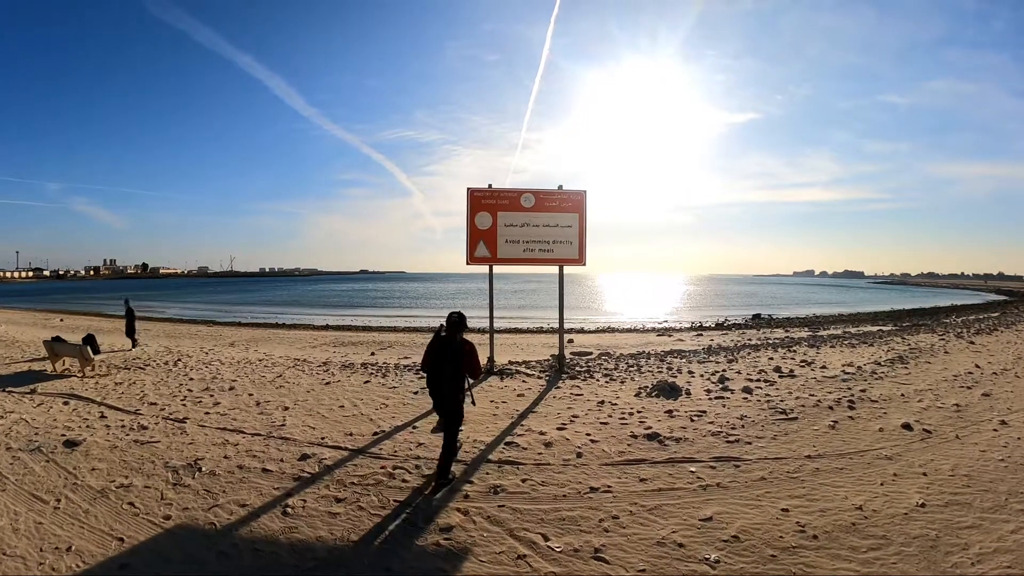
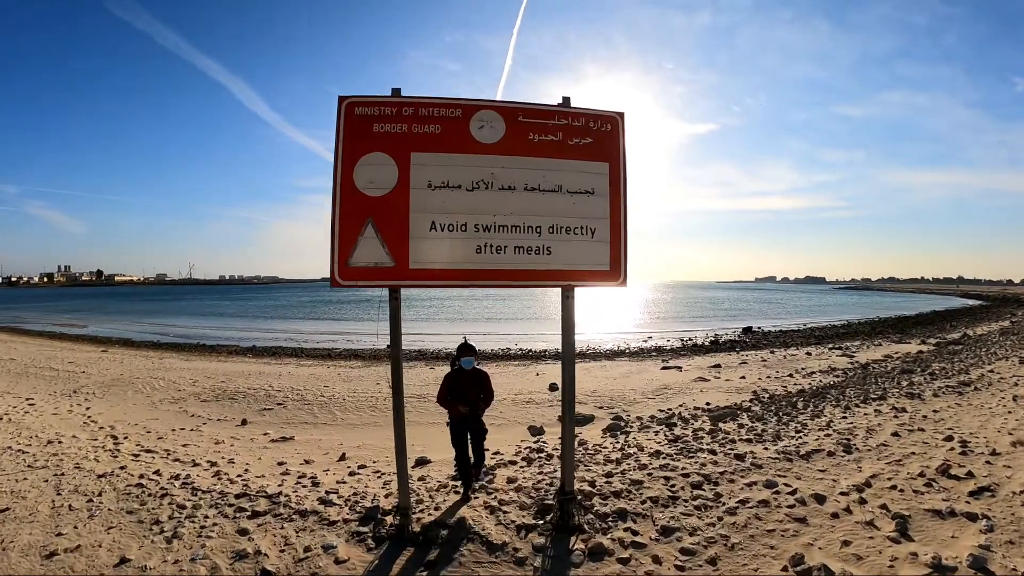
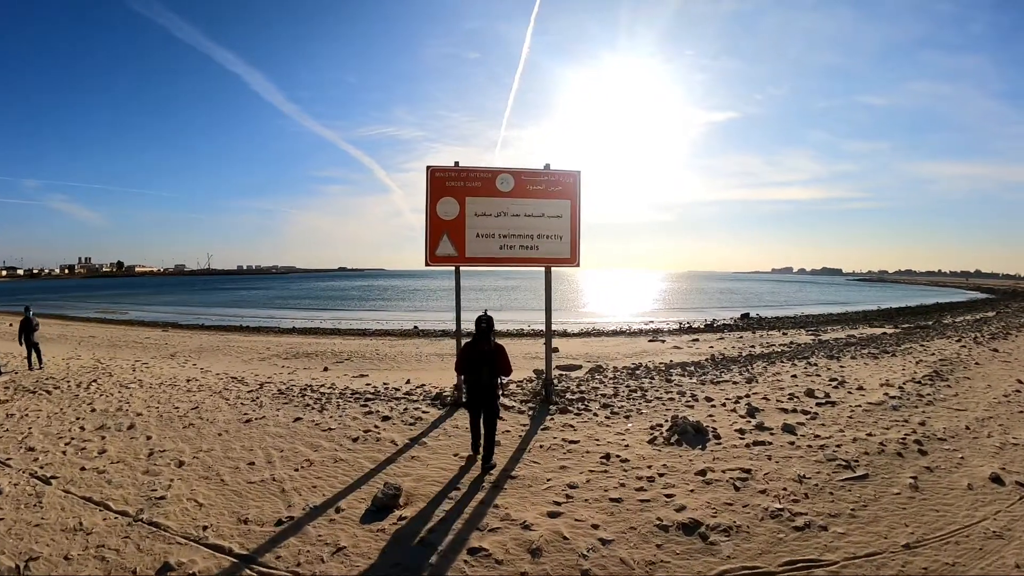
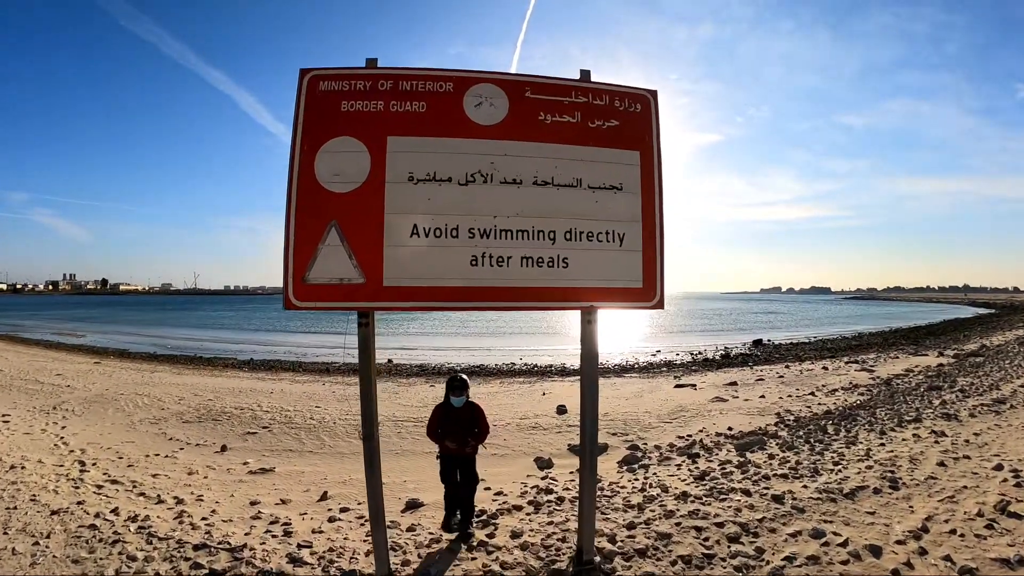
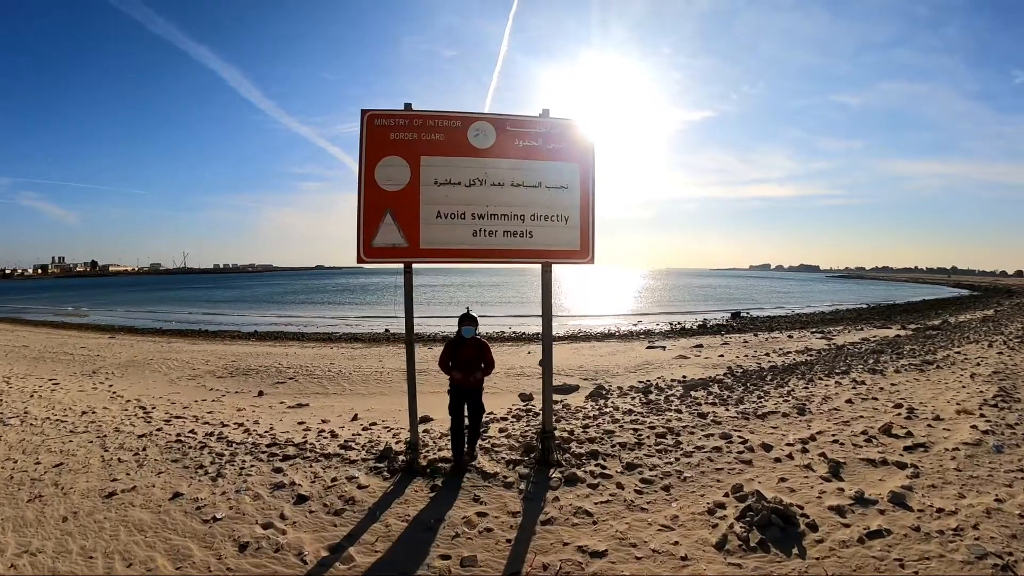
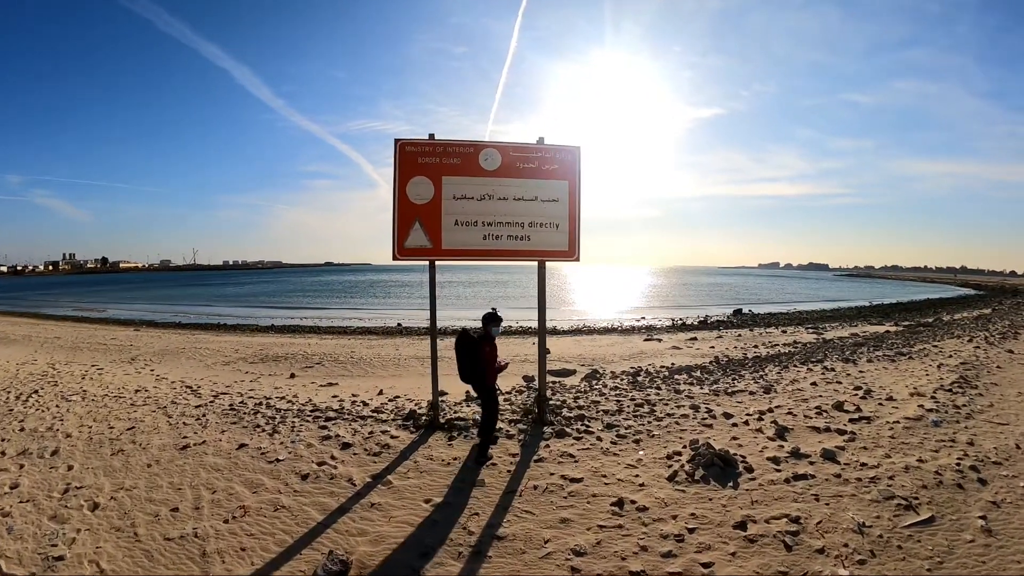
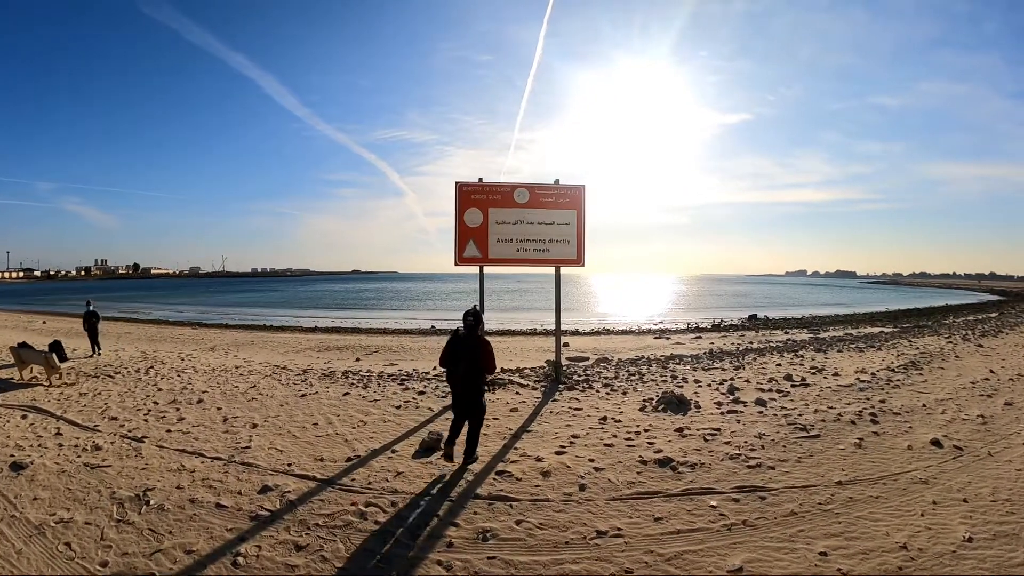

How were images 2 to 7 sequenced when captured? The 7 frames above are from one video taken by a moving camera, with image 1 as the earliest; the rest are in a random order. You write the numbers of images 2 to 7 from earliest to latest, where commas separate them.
7, 3, 6, 5, 2, 4
